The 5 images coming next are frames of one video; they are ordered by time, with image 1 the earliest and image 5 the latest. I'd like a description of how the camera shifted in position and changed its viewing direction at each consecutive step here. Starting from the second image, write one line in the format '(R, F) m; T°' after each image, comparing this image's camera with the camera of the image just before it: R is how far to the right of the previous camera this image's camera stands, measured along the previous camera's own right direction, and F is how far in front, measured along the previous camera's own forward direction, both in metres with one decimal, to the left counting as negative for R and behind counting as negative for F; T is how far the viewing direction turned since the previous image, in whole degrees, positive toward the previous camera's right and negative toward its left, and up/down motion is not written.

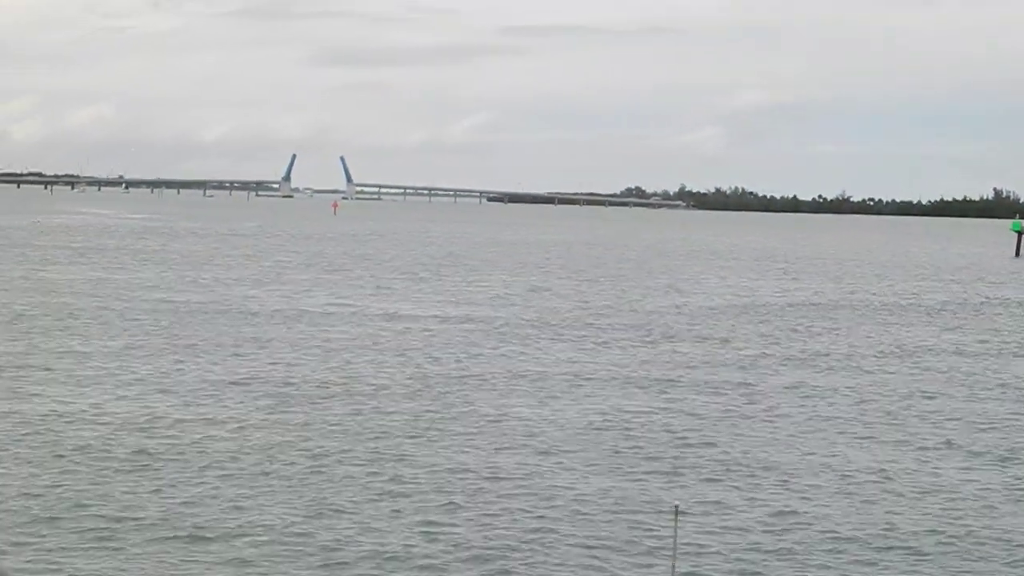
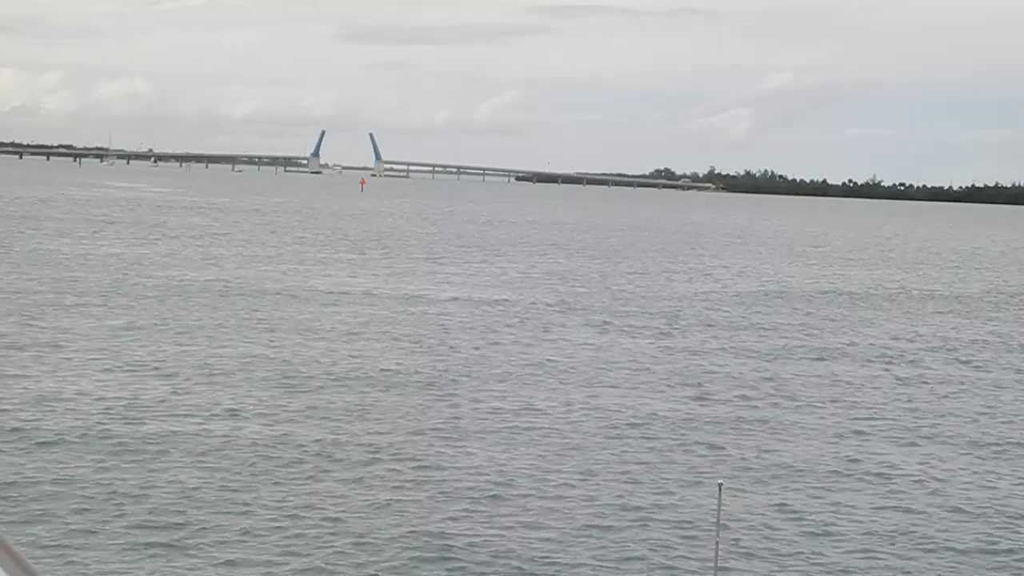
(+0.1, +0.6) m; -1°
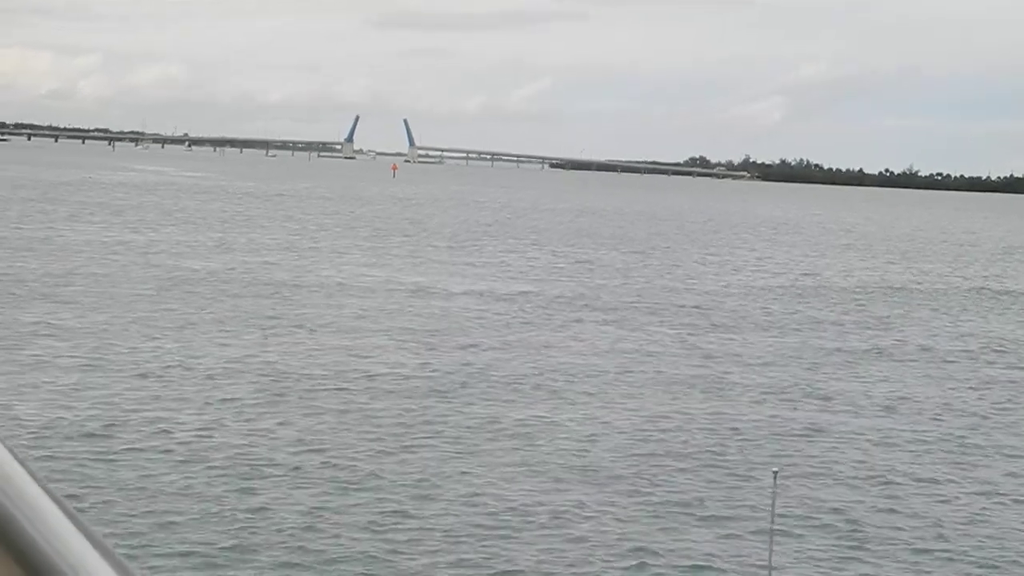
(+0.1, +1.0) m; -1°
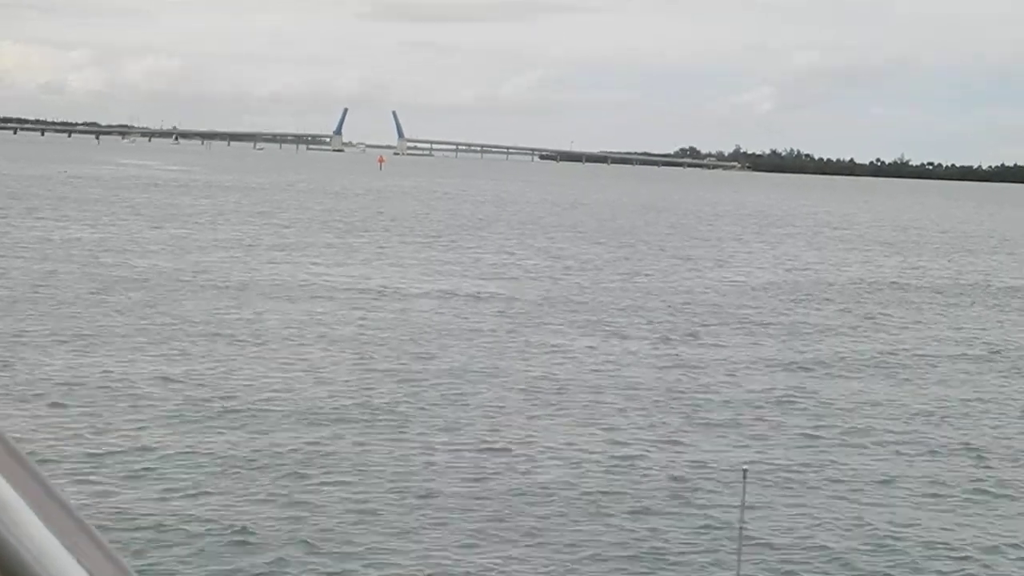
(+0.2, +1.2) m; 0°
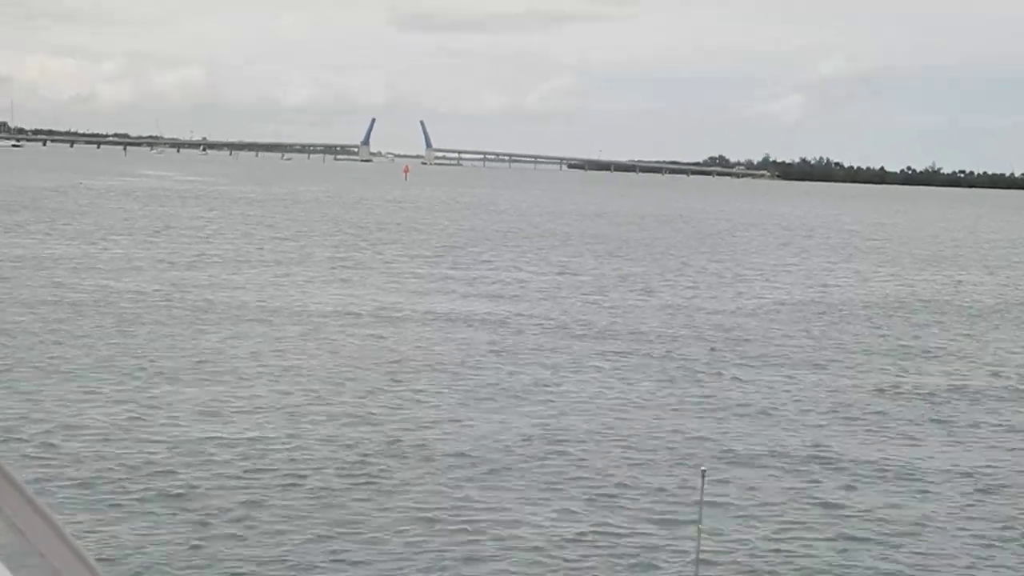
(+0.2, +1.4) m; -1°
